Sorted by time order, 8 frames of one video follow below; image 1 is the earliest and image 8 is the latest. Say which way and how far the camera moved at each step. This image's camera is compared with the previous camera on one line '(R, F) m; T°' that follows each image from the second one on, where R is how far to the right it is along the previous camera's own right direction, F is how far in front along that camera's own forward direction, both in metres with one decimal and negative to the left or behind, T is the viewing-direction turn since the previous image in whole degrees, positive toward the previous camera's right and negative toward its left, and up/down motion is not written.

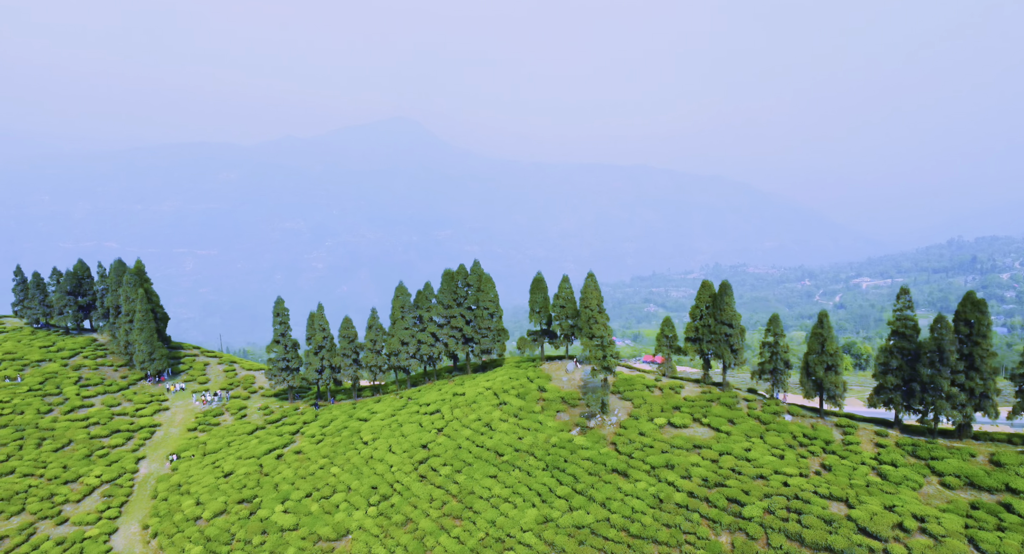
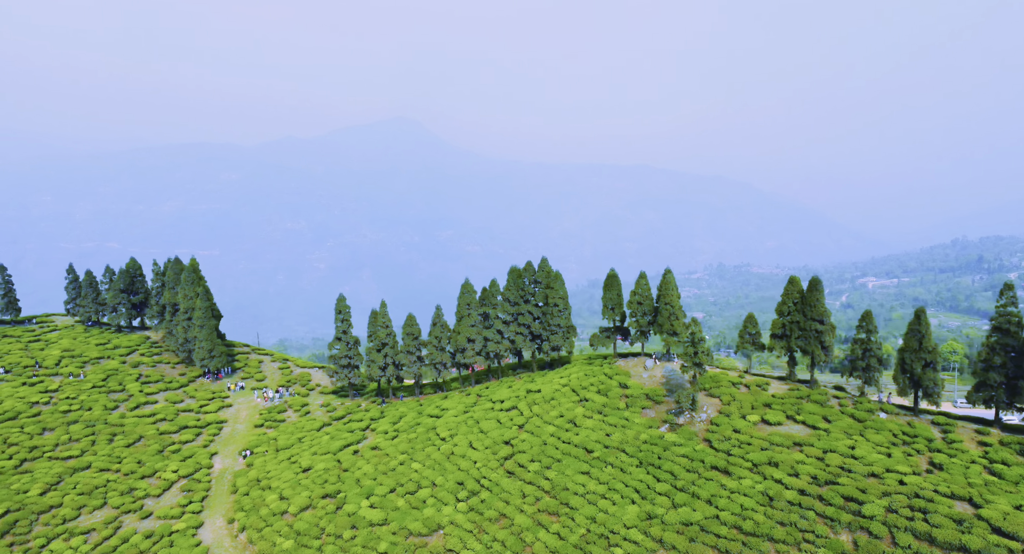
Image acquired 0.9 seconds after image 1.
(-5.2, 0.0) m; -1°
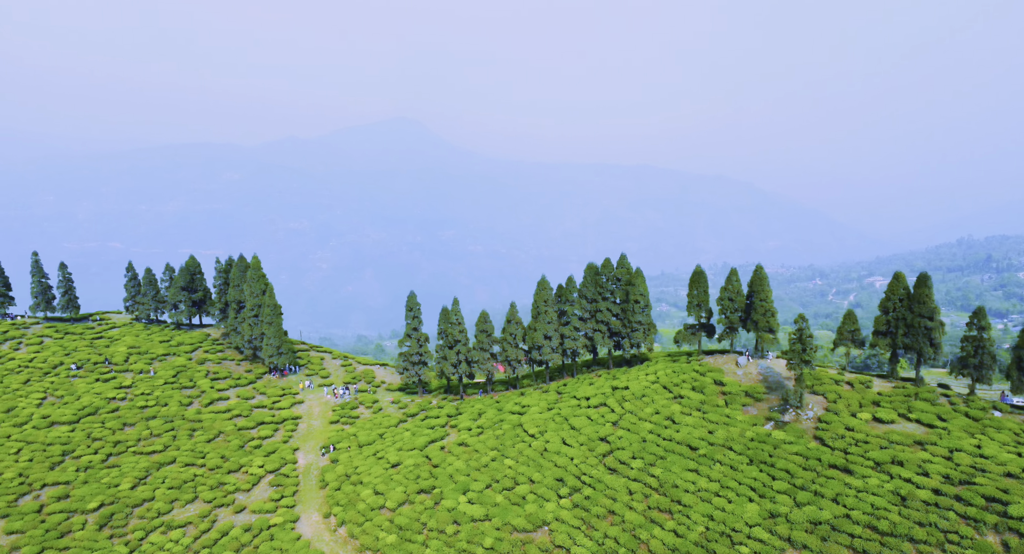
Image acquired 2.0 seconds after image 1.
(-5.9, +0.1) m; -2°
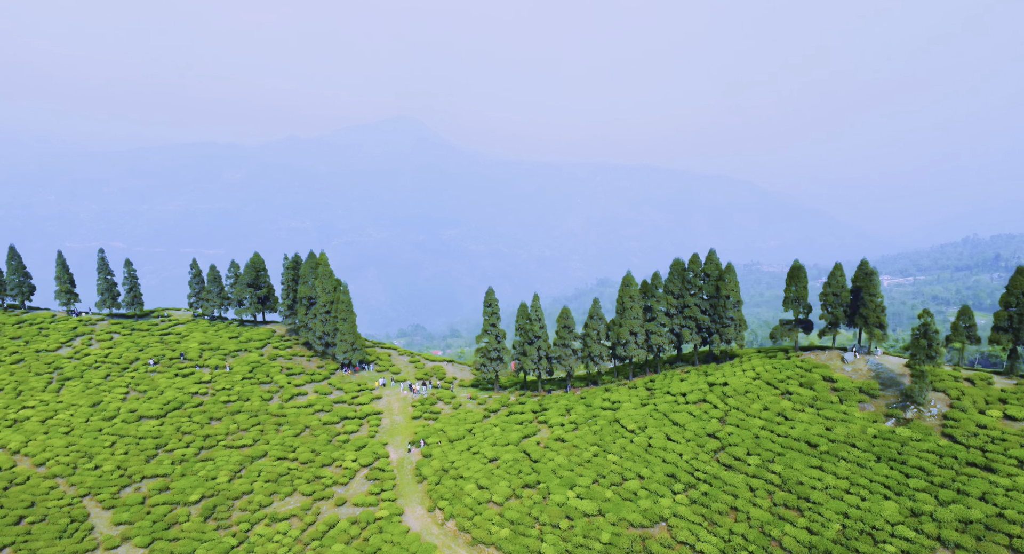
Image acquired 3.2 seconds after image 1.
(-6.5, +0.1) m; -2°
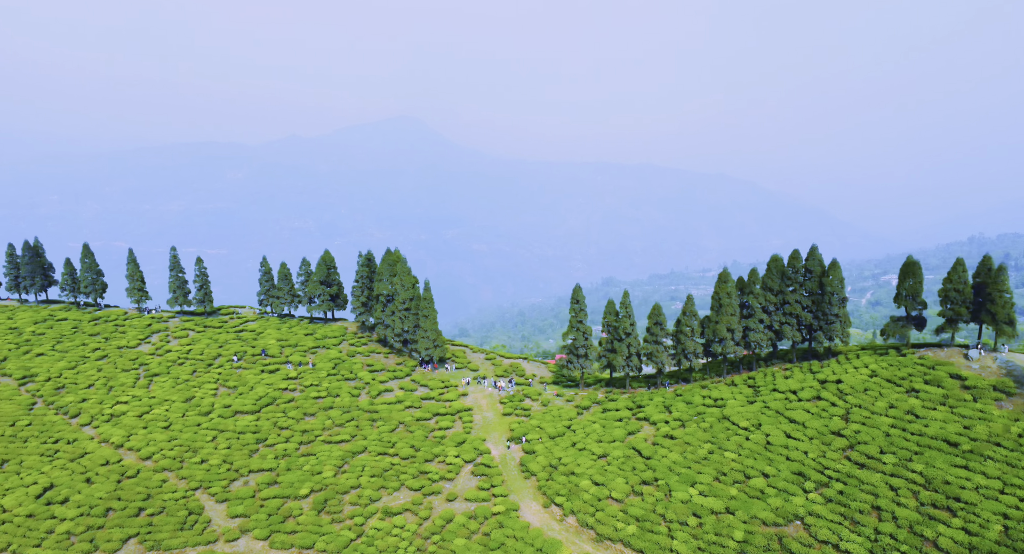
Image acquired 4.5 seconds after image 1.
(-7.2, 0.0) m; -2°
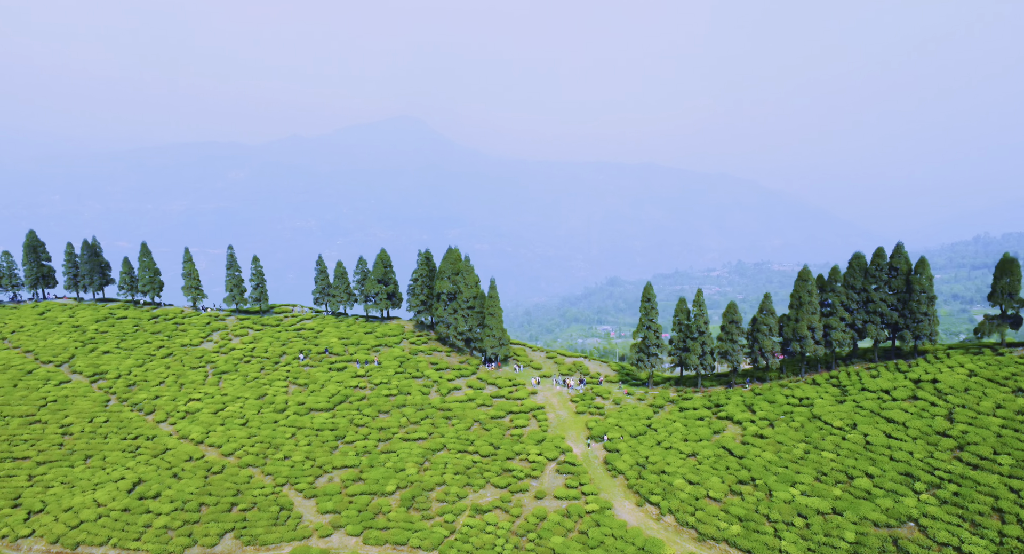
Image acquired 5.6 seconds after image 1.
(-5.7, 0.0) m; -2°
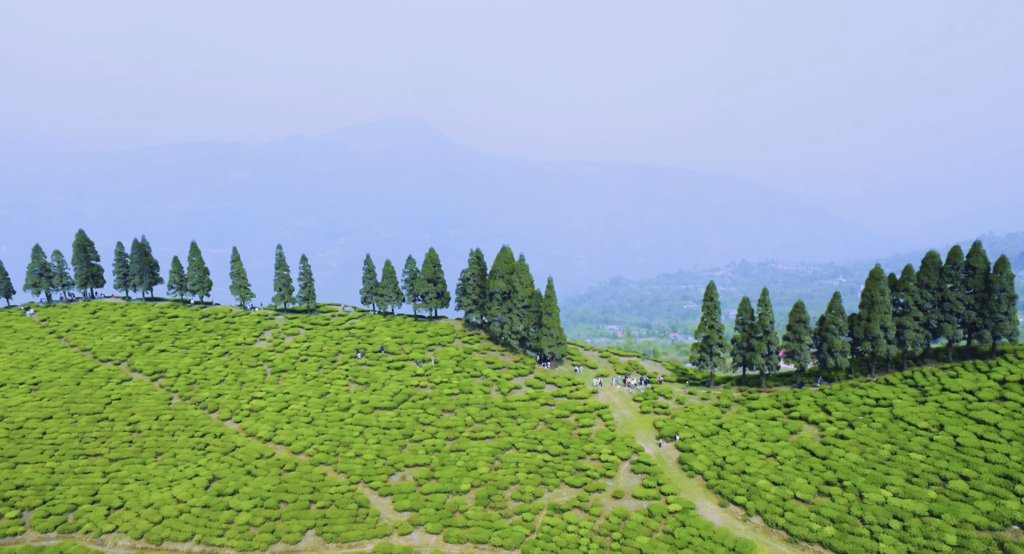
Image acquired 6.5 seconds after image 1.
(-4.9, 0.0) m; -2°
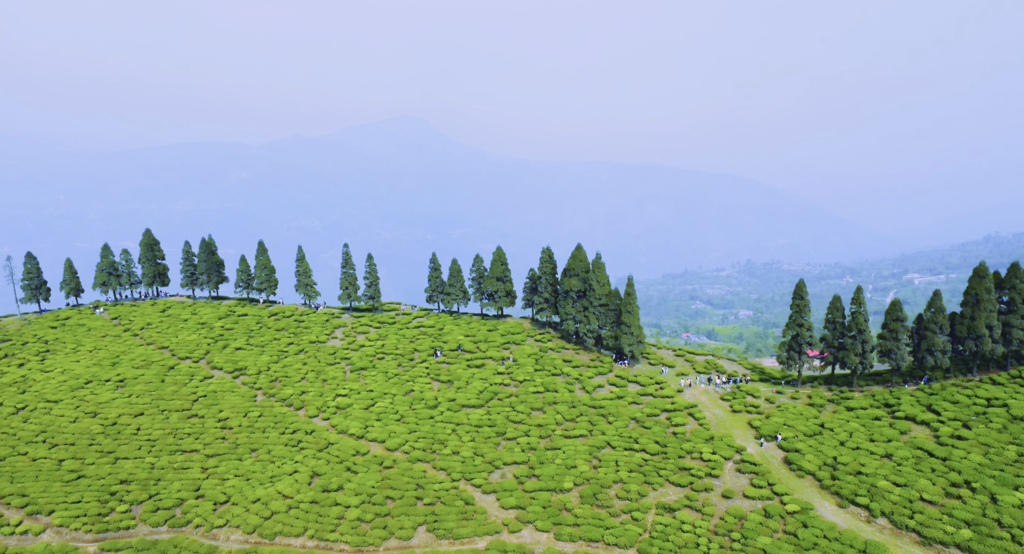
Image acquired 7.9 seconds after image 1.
(-6.8, -0.2) m; -2°
